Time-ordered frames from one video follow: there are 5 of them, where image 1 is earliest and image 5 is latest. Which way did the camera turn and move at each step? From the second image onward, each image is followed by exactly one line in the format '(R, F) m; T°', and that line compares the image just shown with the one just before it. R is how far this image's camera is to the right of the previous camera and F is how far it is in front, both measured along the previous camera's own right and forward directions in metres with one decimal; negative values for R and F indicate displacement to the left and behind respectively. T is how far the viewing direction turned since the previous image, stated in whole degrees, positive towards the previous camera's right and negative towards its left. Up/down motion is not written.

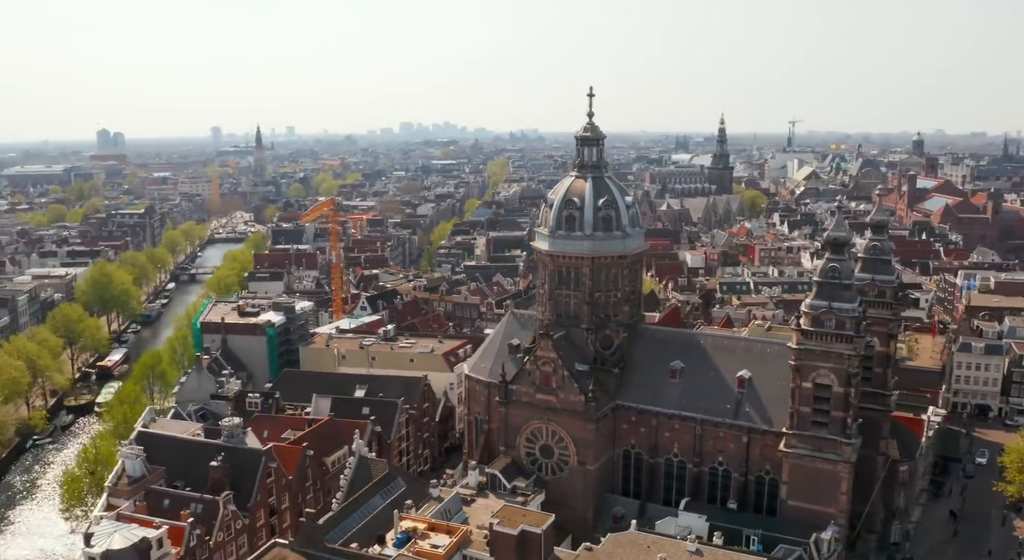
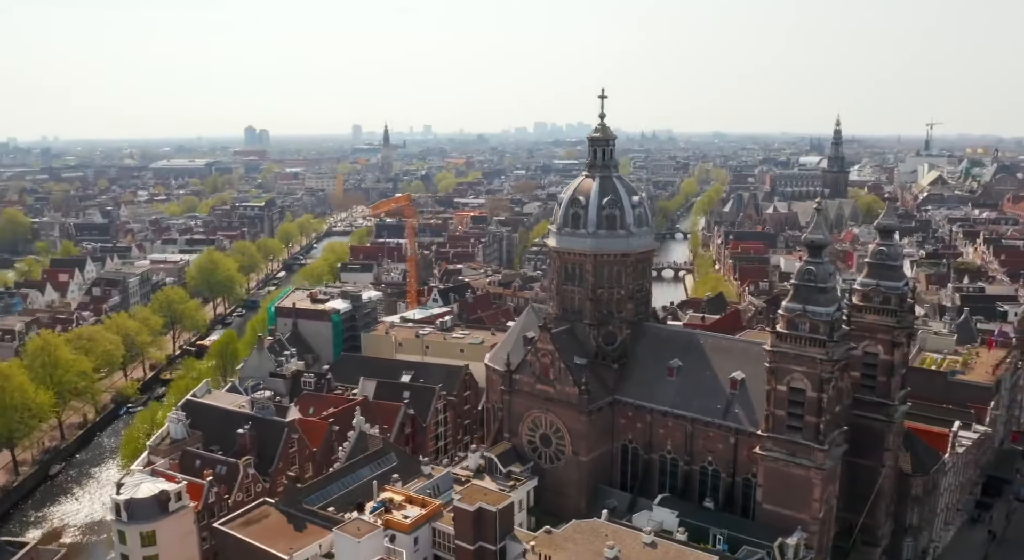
(+8.1, -1.4) m; -9°
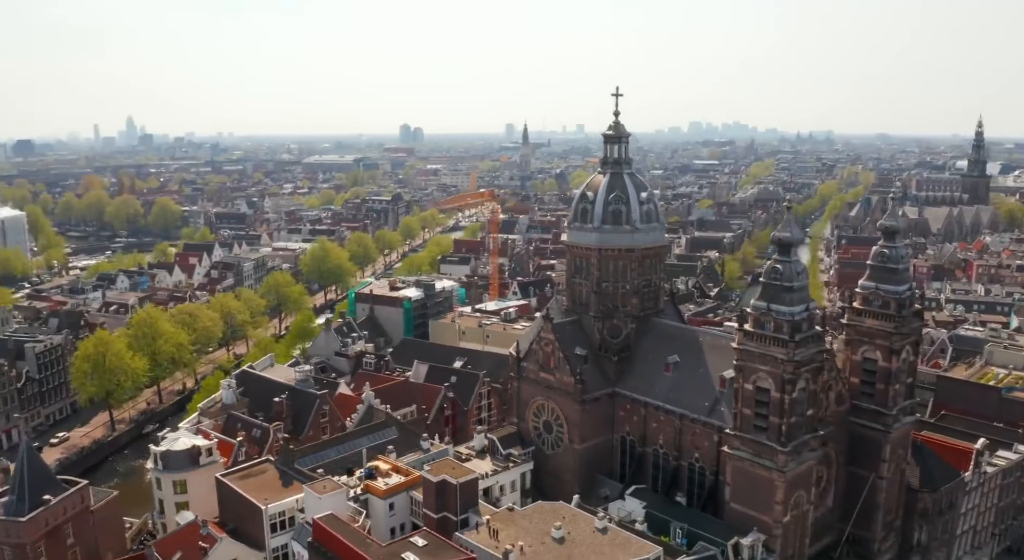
(+9.4, -1.2) m; -11°
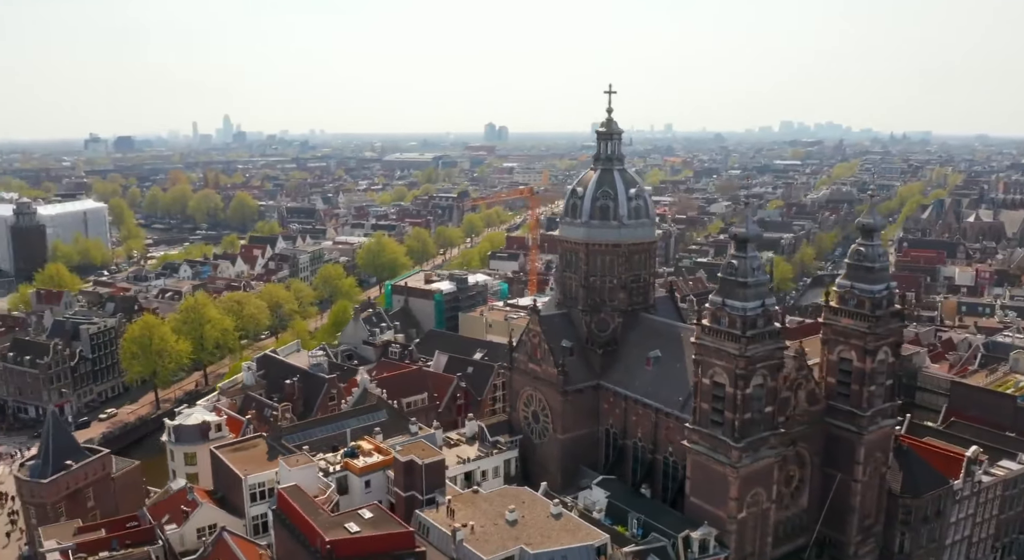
(+6.5, -1.1) m; -6°
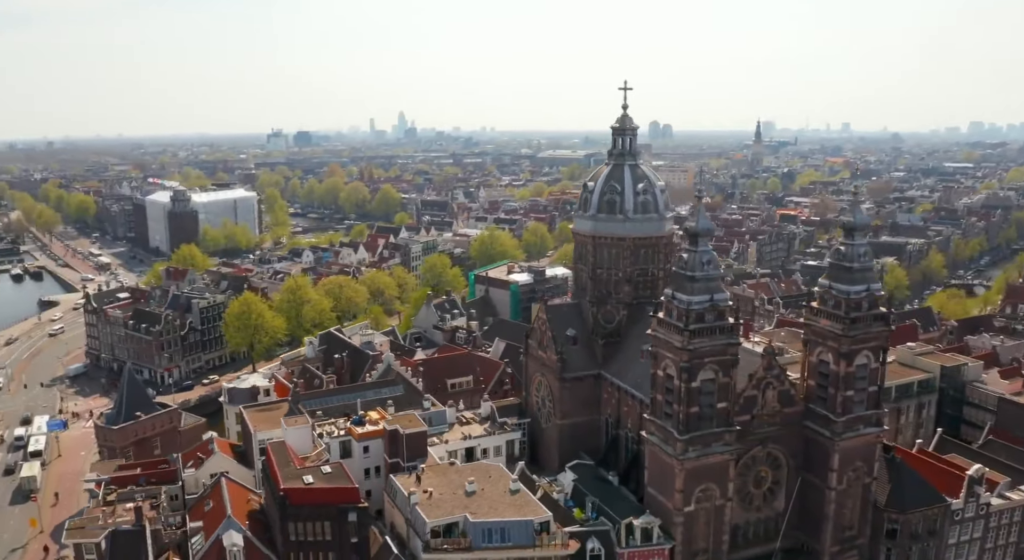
(+10.9, -1.3) m; -12°
